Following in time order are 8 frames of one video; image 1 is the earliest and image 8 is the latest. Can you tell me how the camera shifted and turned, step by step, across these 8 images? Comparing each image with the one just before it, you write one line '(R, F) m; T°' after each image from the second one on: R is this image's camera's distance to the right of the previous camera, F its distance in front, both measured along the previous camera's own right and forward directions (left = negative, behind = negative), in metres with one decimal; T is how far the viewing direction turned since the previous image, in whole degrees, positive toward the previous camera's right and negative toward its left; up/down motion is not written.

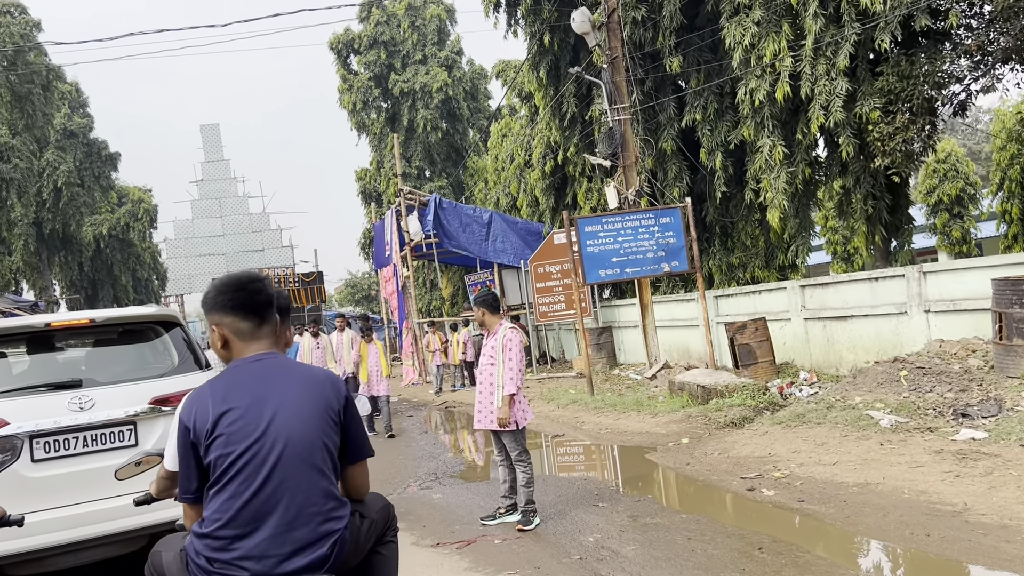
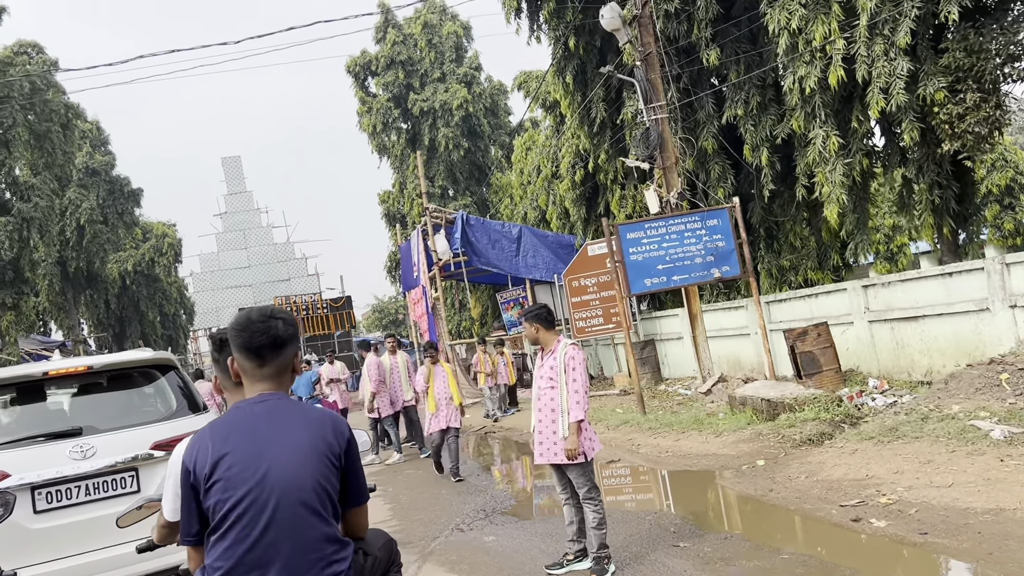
(-0.2, +0.7) m; -2°
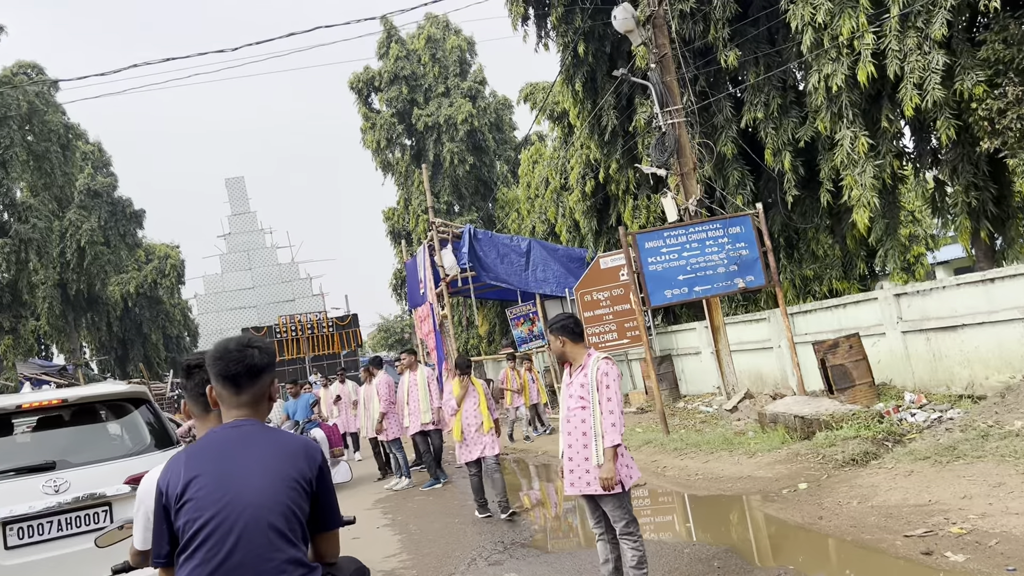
(-0.1, +0.5) m; 0°
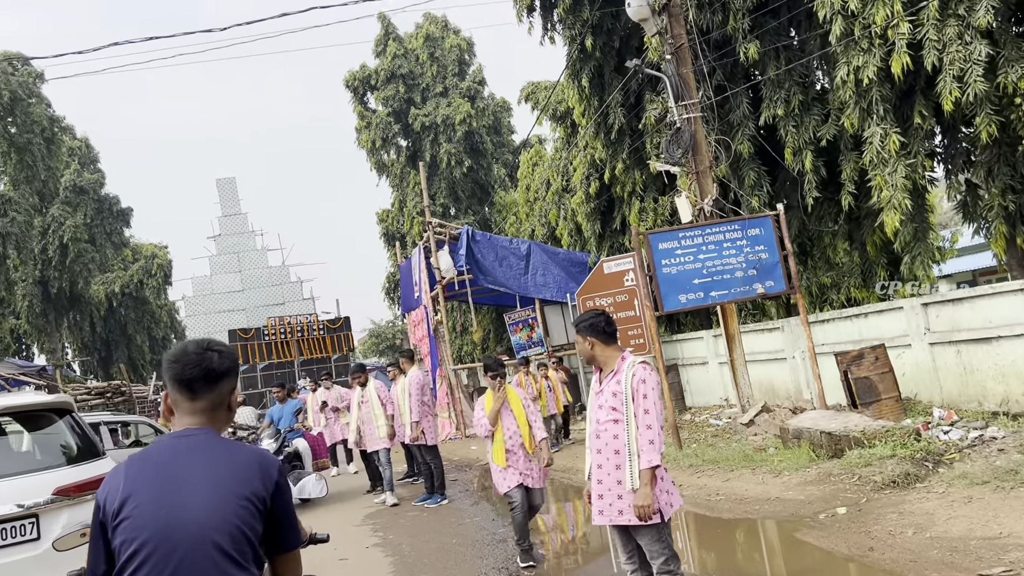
(-0.1, +0.6) m; +1°
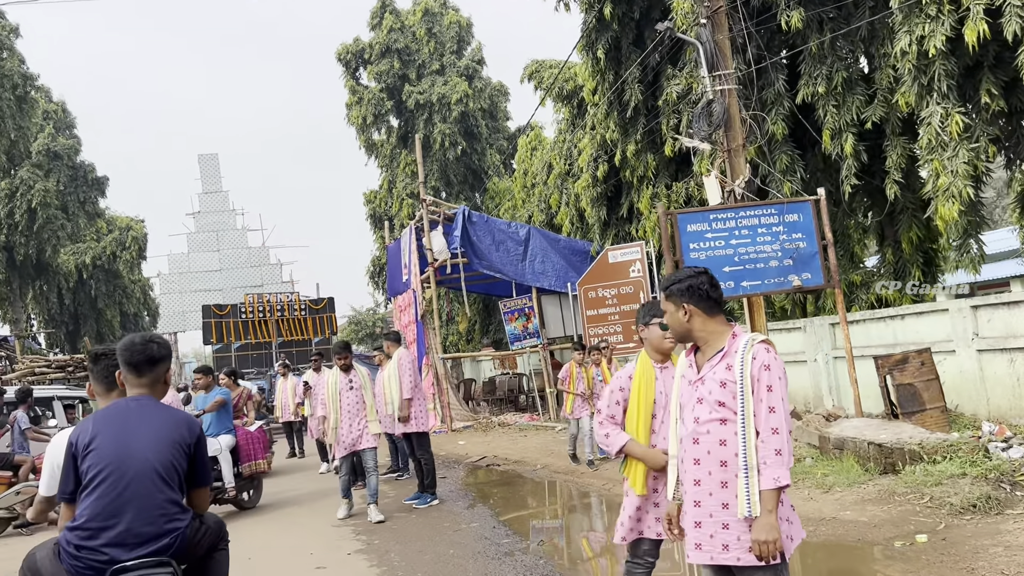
(-0.3, +0.9) m; +1°
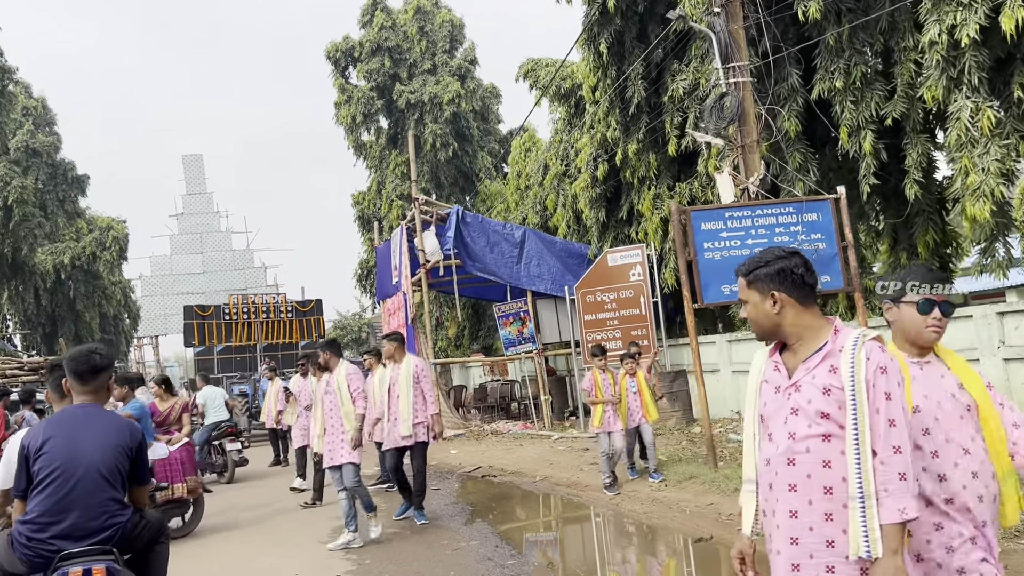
(-0.2, +0.5) m; +1°
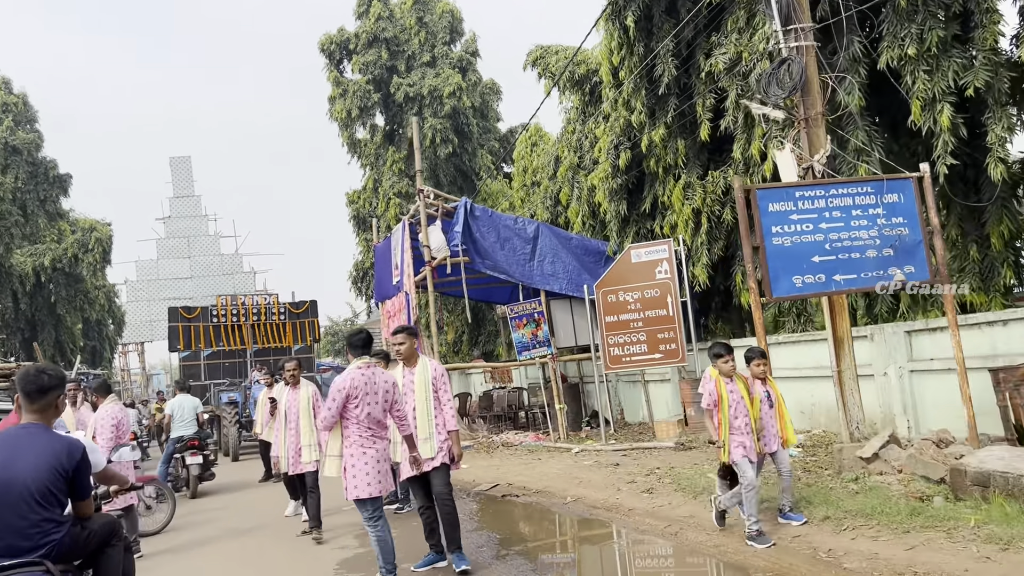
(-0.4, +1.1) m; +1°
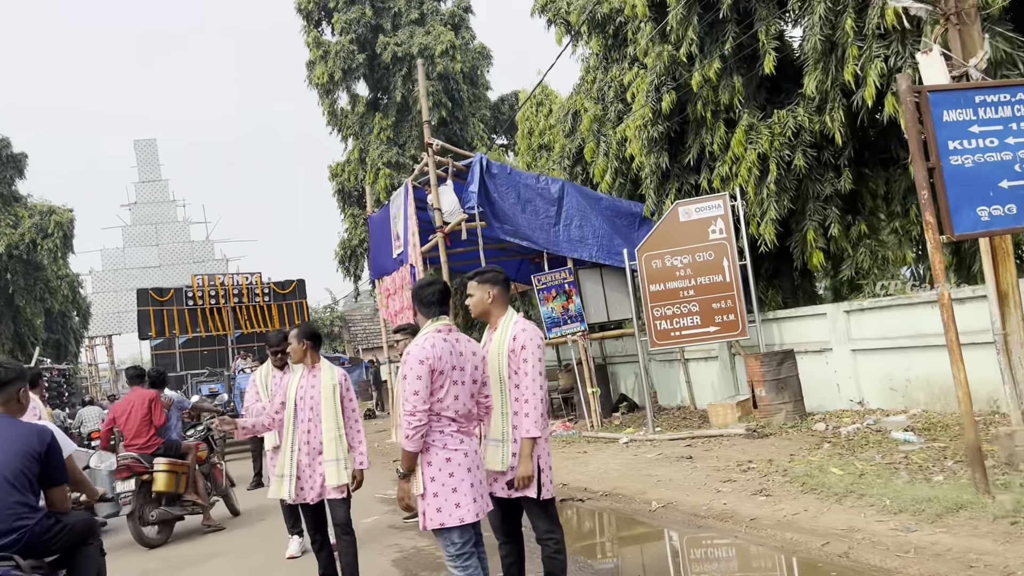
(-0.7, +1.6) m; +2°
